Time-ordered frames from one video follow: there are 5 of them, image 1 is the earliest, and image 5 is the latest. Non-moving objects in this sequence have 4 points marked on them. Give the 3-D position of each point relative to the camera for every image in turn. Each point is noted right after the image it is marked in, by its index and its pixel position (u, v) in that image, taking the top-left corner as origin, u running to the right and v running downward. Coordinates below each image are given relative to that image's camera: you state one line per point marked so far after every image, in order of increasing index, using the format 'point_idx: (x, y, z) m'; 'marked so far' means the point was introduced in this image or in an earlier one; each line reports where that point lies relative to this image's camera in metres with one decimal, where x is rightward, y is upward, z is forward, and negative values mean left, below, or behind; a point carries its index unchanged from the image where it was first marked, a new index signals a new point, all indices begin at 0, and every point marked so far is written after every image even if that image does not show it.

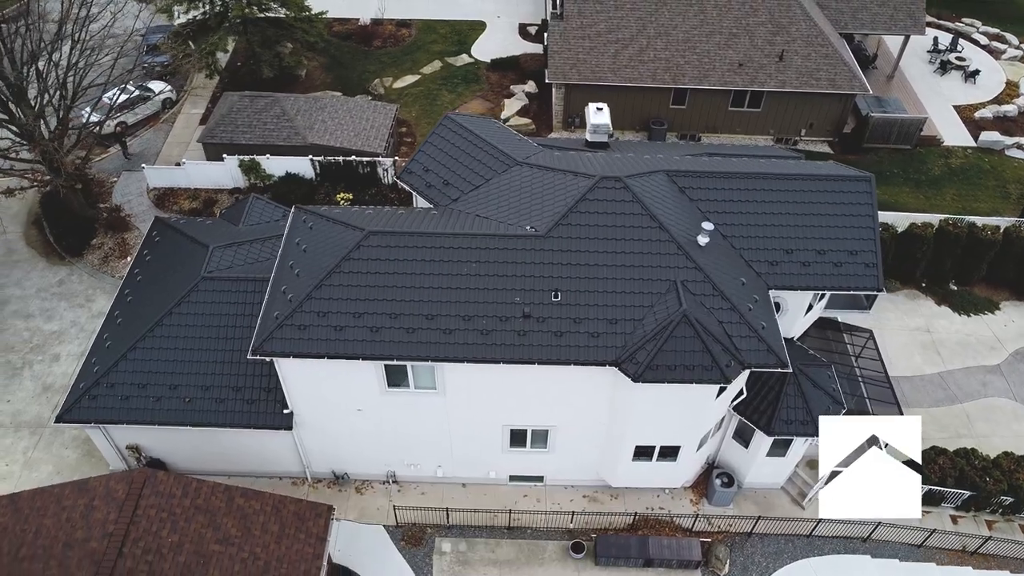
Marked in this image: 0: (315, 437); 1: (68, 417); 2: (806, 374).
0: (-4.8, -3.6, +18.9) m
1: (-10.4, -3.0, +18.1) m
2: (+7.1, -2.1, +18.5) m
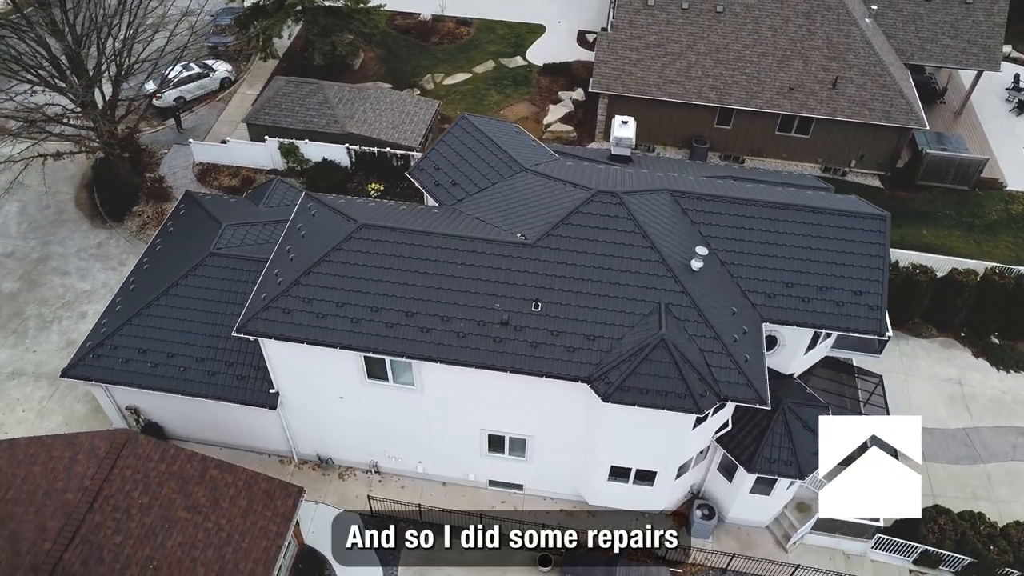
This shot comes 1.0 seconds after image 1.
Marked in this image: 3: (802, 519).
0: (-5.3, -3.2, +19.3) m
1: (-10.8, -2.1, +19.0) m
2: (+6.6, -2.9, +17.8) m
3: (+7.4, -5.9, +19.7) m
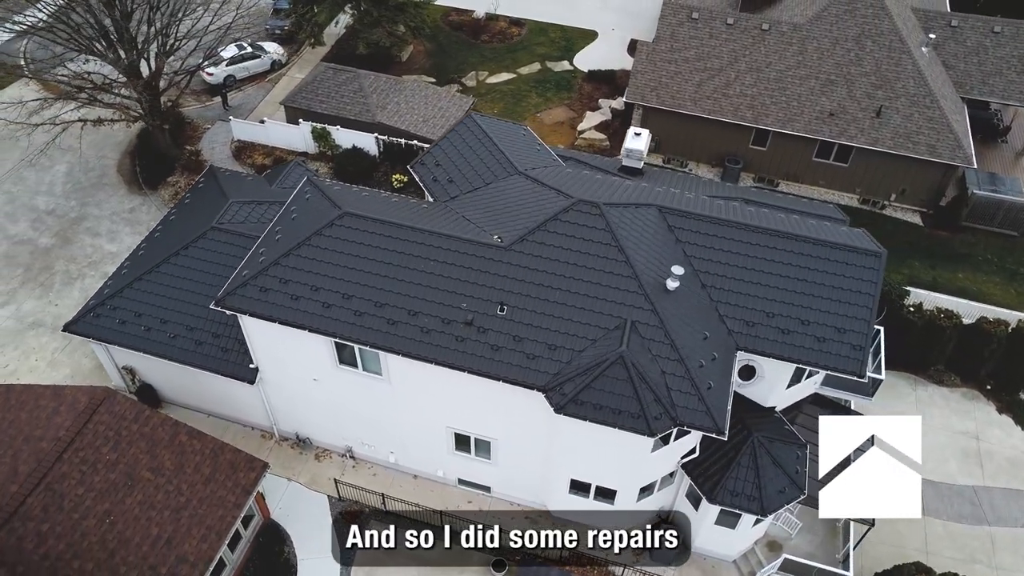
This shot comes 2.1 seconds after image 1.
0: (-6.0, -2.7, +19.8) m
1: (-11.4, -1.0, +20.0) m
2: (+5.7, -3.6, +17.1) m
3: (+6.4, -6.7, +19.0) m
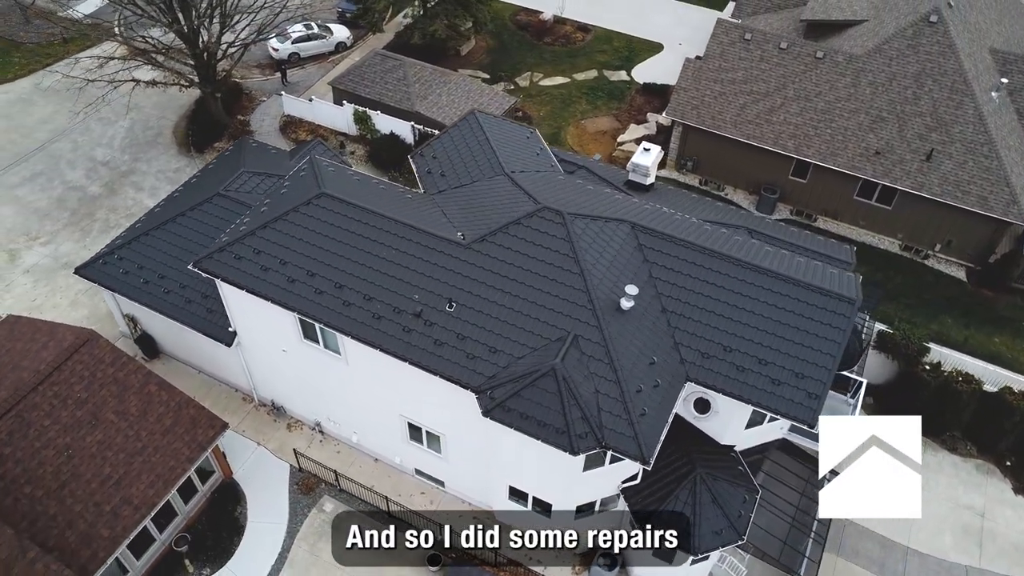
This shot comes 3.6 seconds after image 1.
0: (-6.9, -1.9, +20.5) m
1: (-11.9, +0.5, +21.3) m
2: (+4.3, -4.3, +16.5) m
3: (+4.7, -7.4, +18.3) m
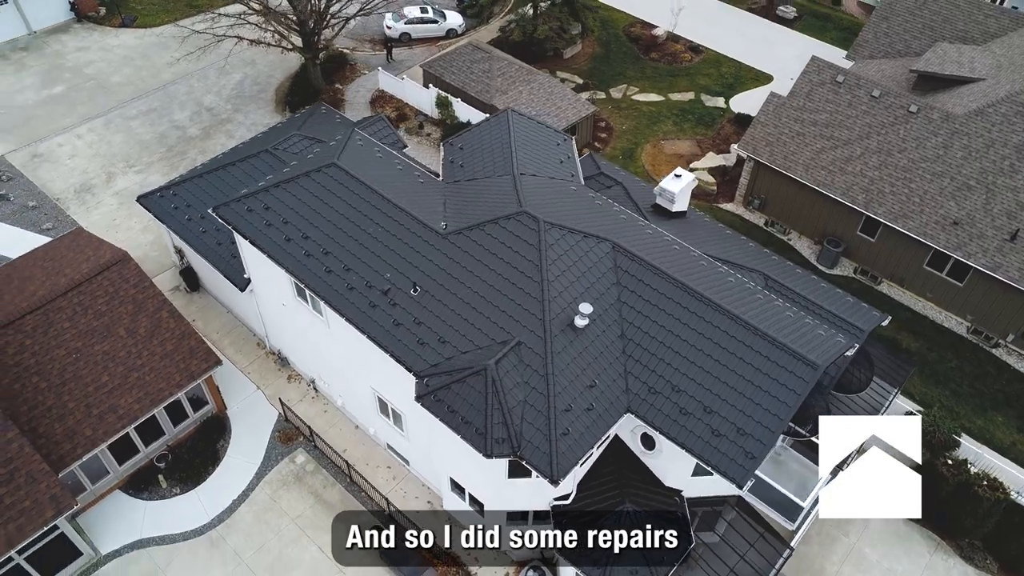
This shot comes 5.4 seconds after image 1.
0: (-7.0, -0.6, +21.8) m
1: (-11.3, +2.7, +23.5) m
2: (+2.6, -4.9, +16.0) m
3: (+2.7, -8.2, +17.7) m
